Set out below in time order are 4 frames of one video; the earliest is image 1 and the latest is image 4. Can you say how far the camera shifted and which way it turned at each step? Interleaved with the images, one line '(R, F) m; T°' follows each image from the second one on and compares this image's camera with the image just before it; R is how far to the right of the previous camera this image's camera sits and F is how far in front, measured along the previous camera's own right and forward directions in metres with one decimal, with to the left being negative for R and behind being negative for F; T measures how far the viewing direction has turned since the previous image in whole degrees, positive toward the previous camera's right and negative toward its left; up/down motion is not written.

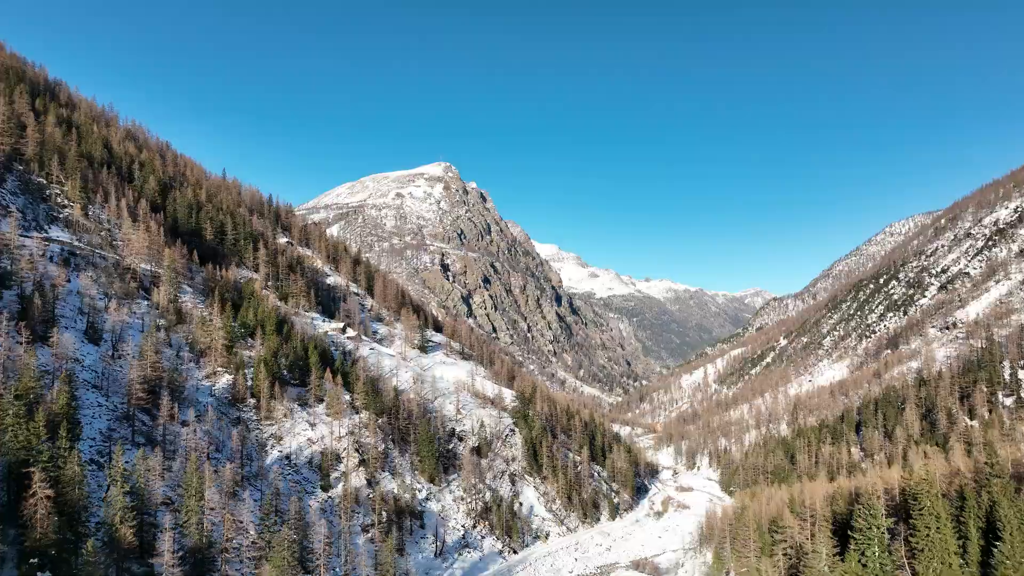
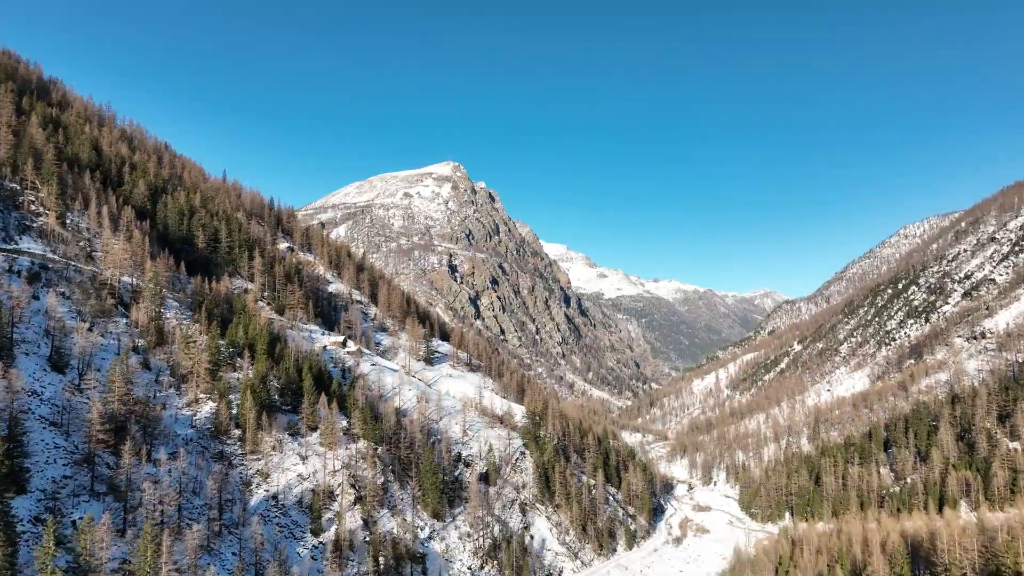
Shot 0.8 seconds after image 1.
(-0.4, +4.8) m; -1°
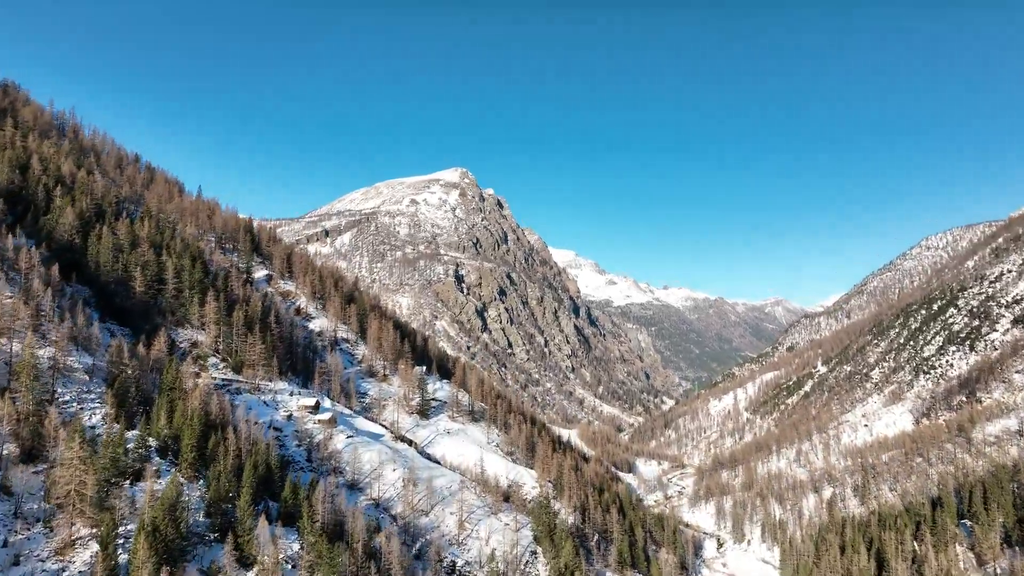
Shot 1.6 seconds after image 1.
(-0.2, +13.5) m; -1°
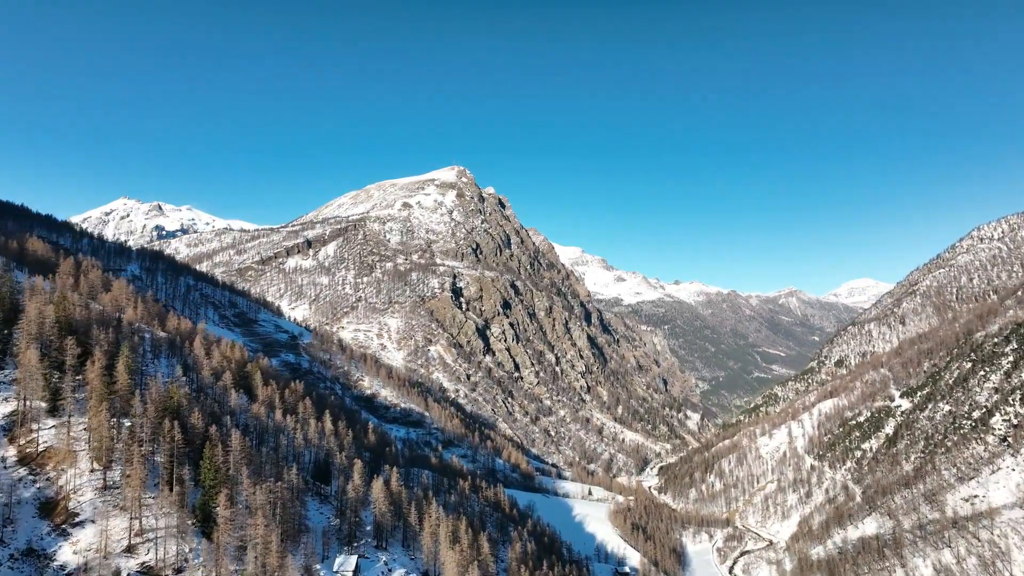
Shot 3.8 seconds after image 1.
(+0.5, +49.4) m; -1°
